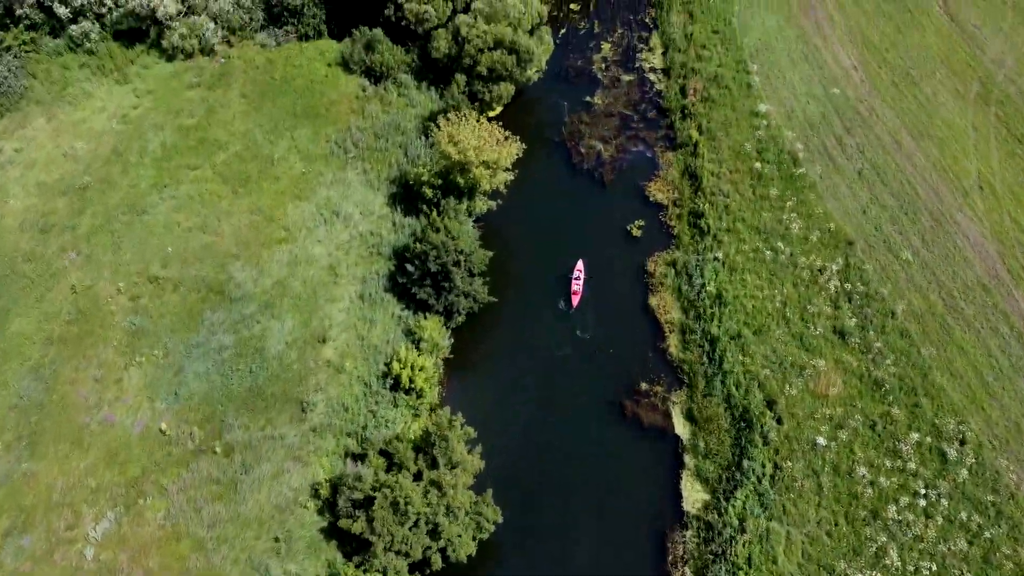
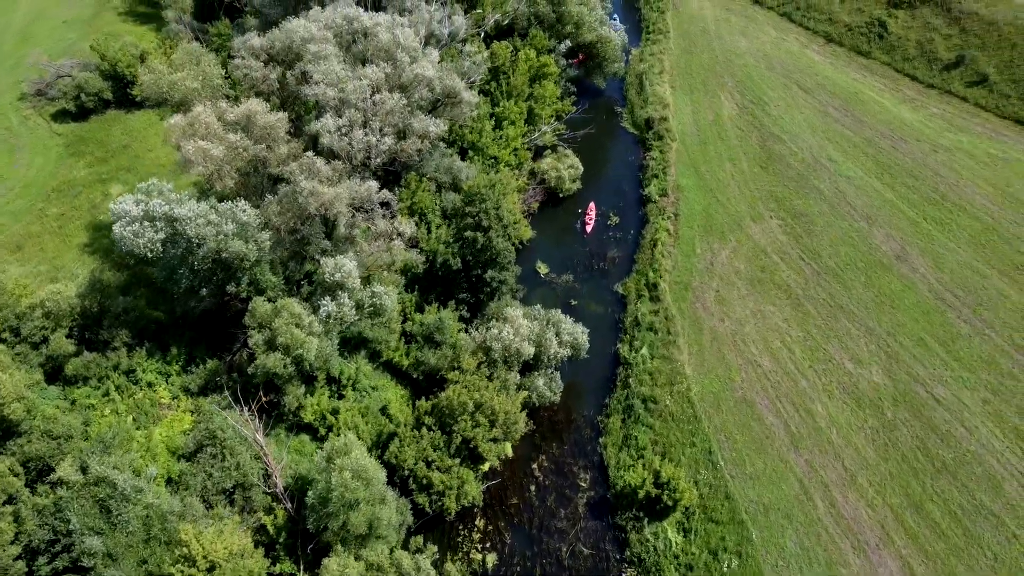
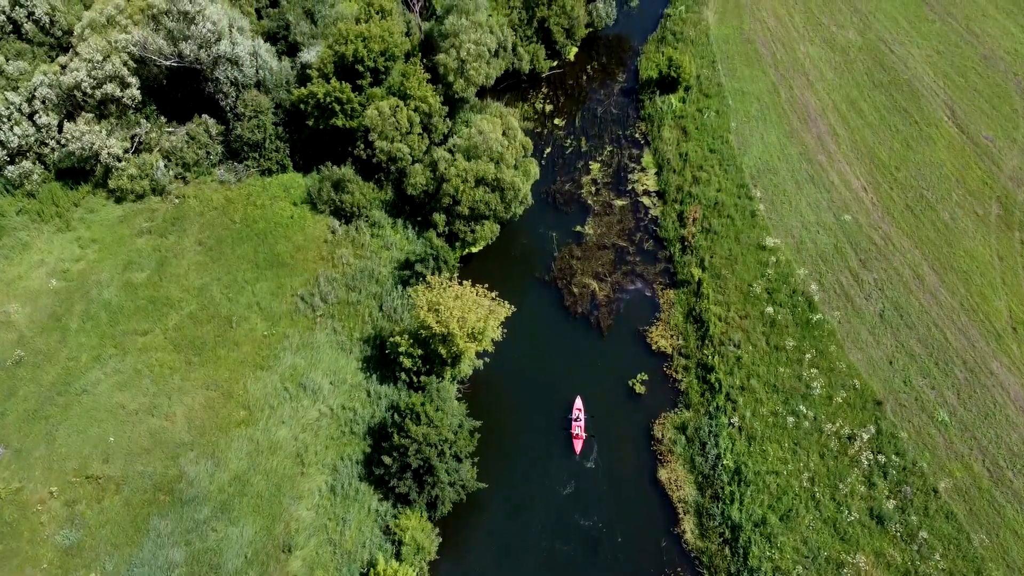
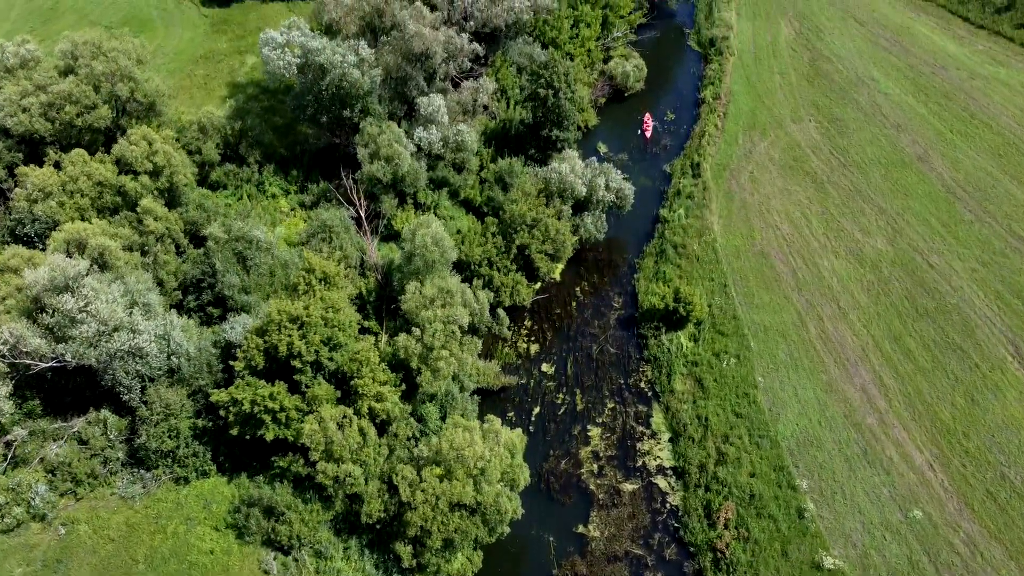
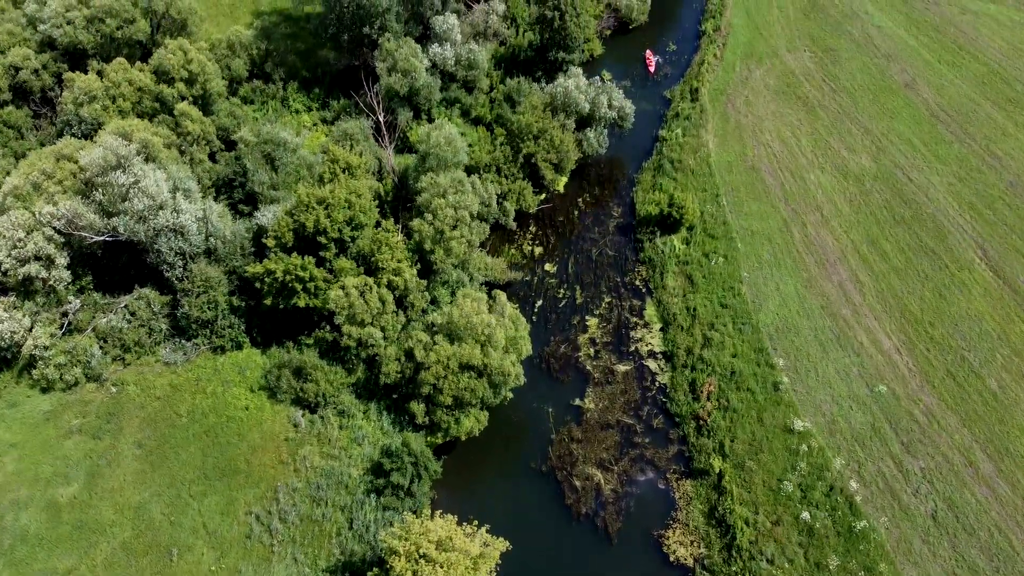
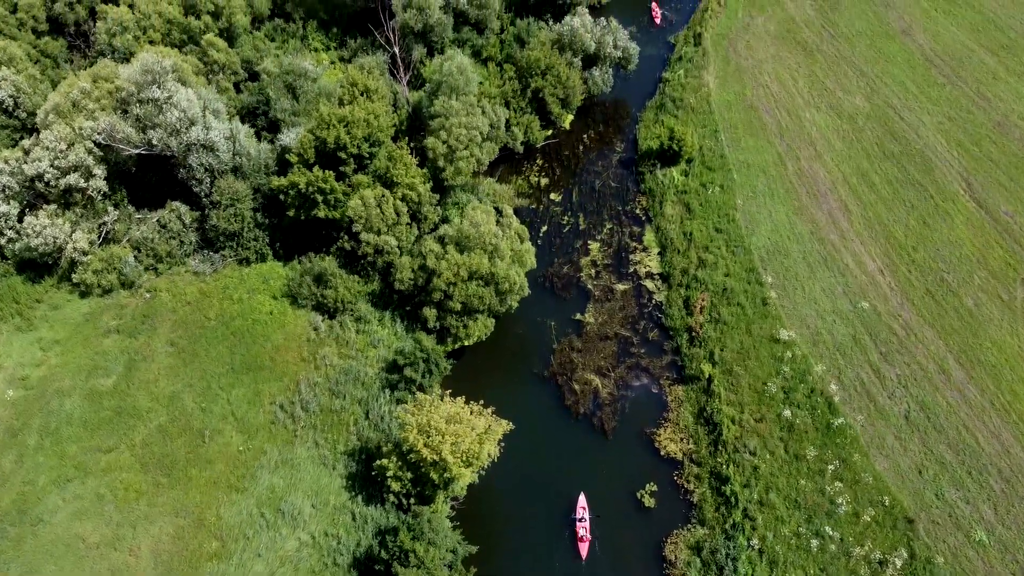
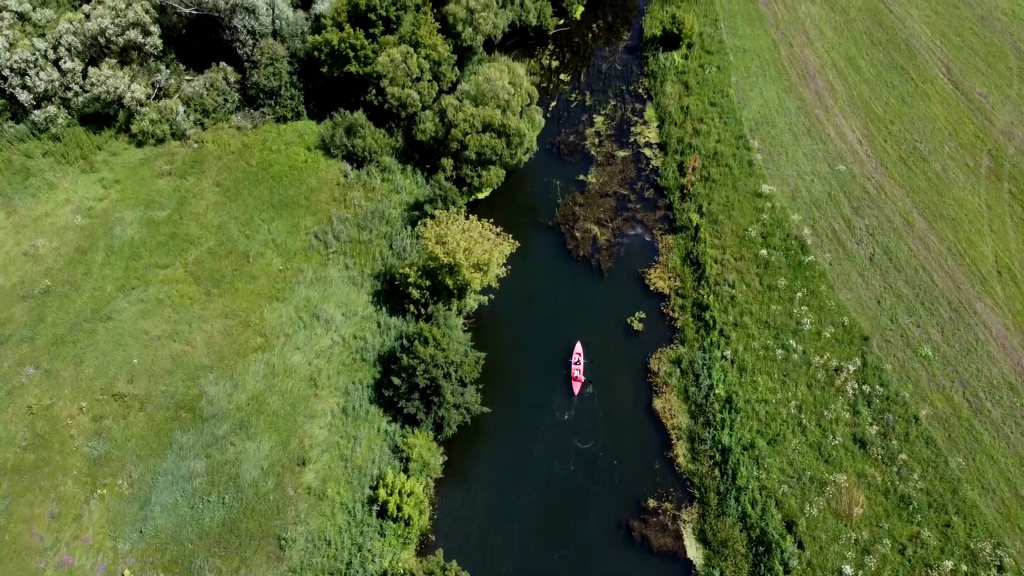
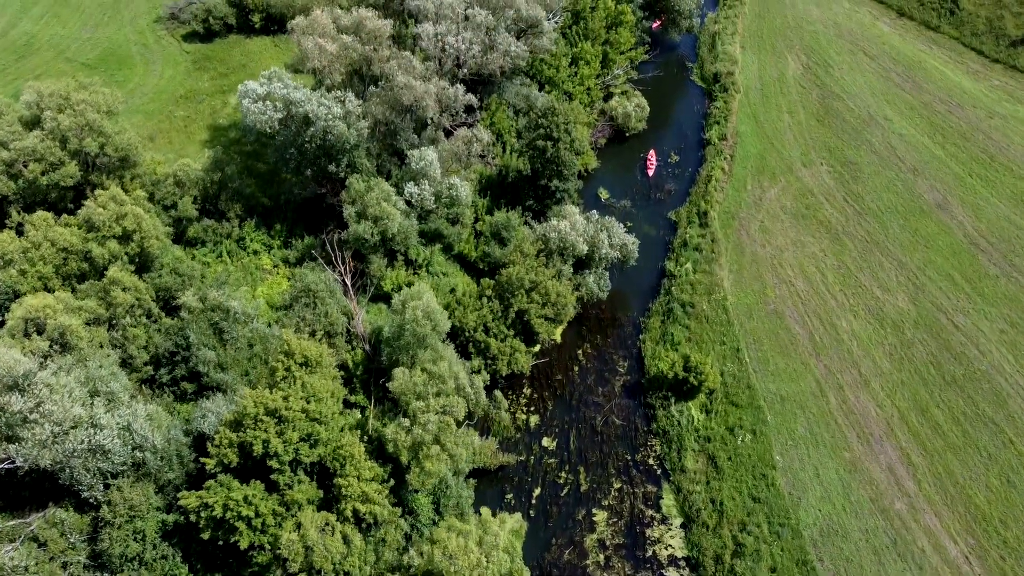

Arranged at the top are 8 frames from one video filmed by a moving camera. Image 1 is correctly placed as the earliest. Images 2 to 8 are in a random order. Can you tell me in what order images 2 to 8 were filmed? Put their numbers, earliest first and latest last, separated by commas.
7, 3, 6, 5, 4, 8, 2
